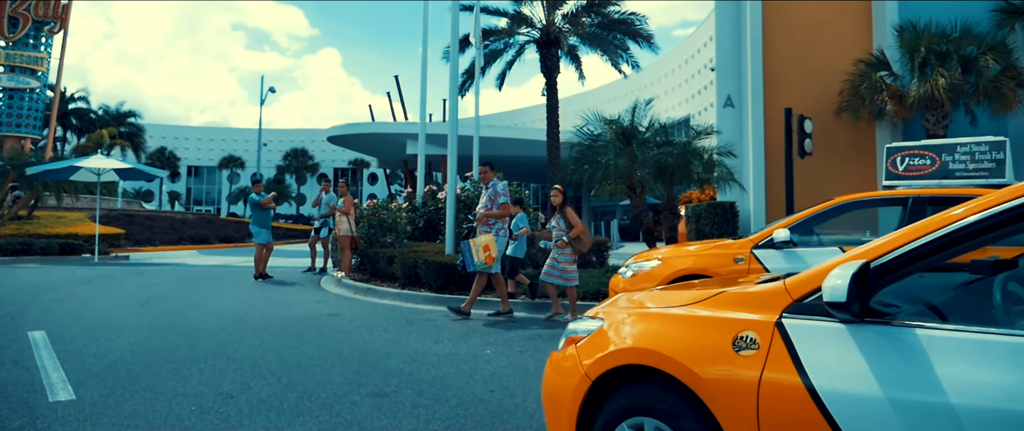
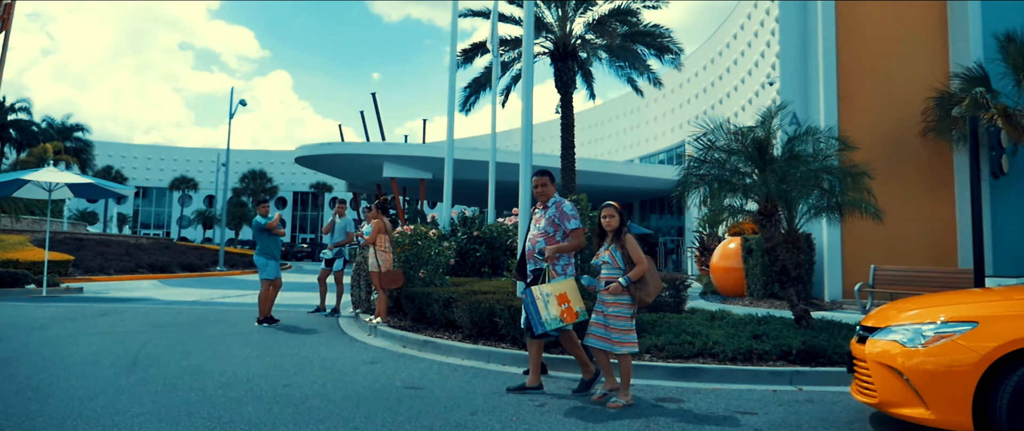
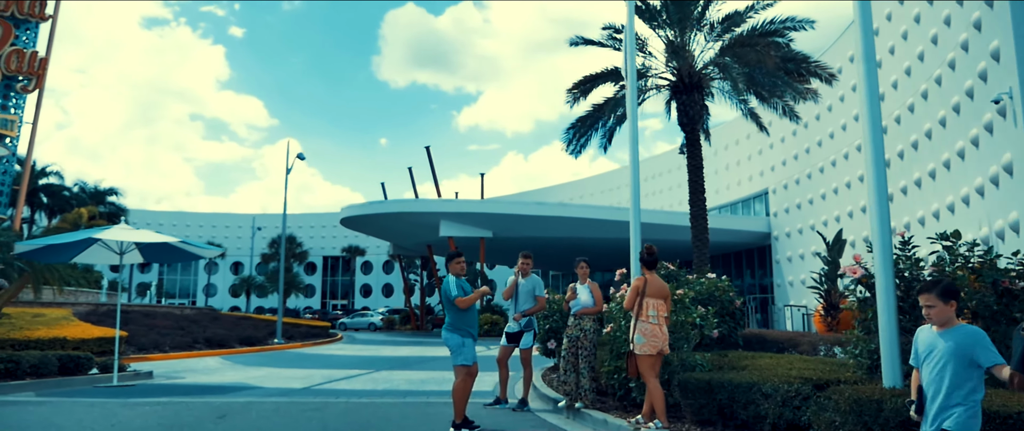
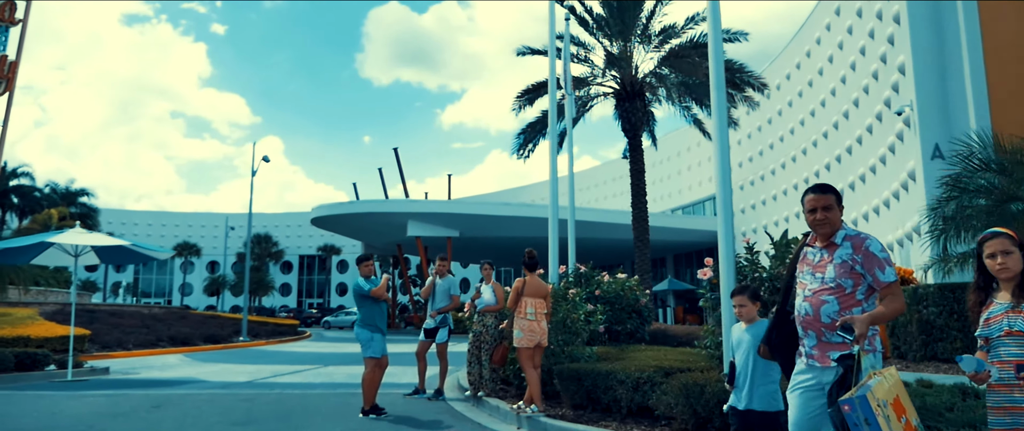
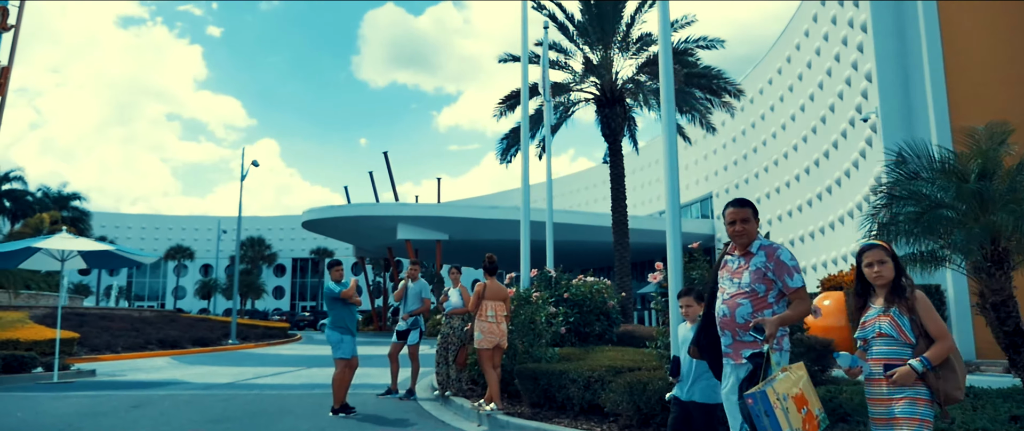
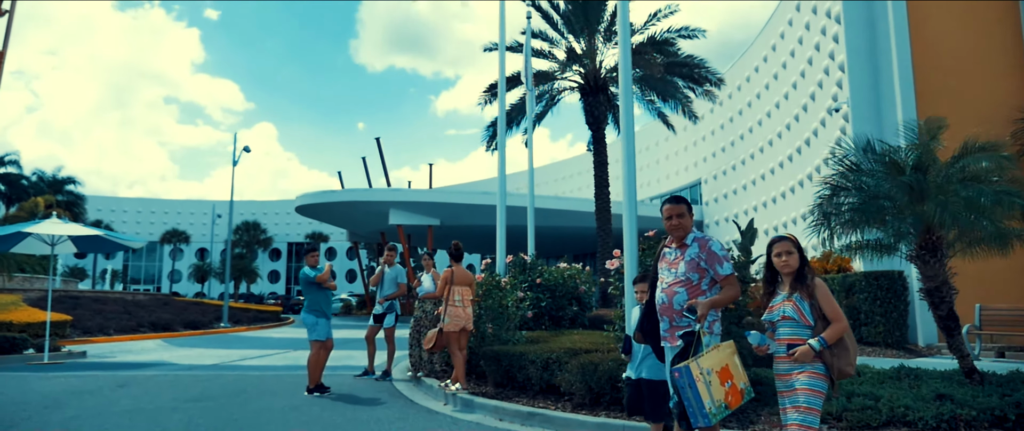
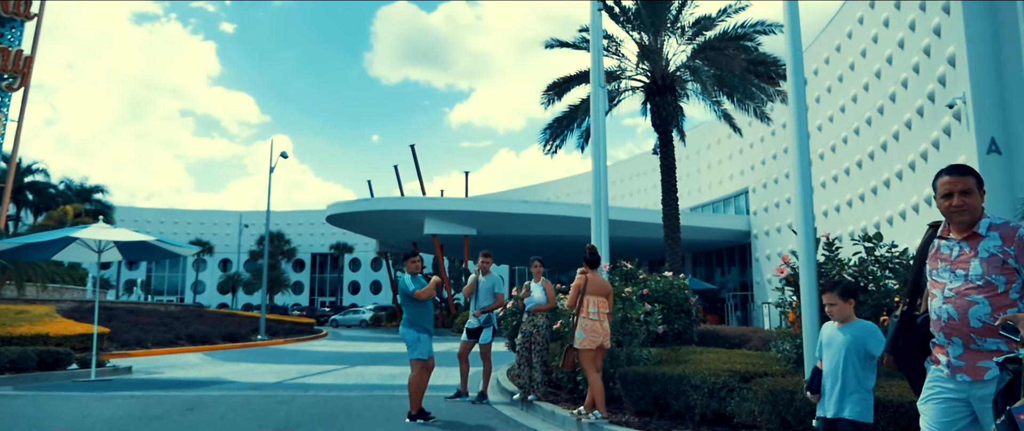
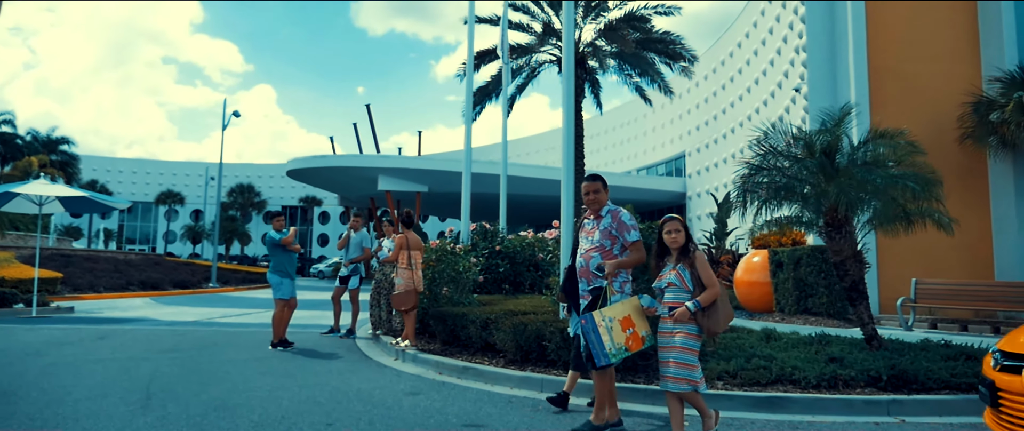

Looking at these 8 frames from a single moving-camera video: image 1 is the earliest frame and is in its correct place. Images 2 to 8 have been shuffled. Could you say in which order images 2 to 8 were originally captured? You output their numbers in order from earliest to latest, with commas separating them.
2, 8, 6, 5, 4, 7, 3
